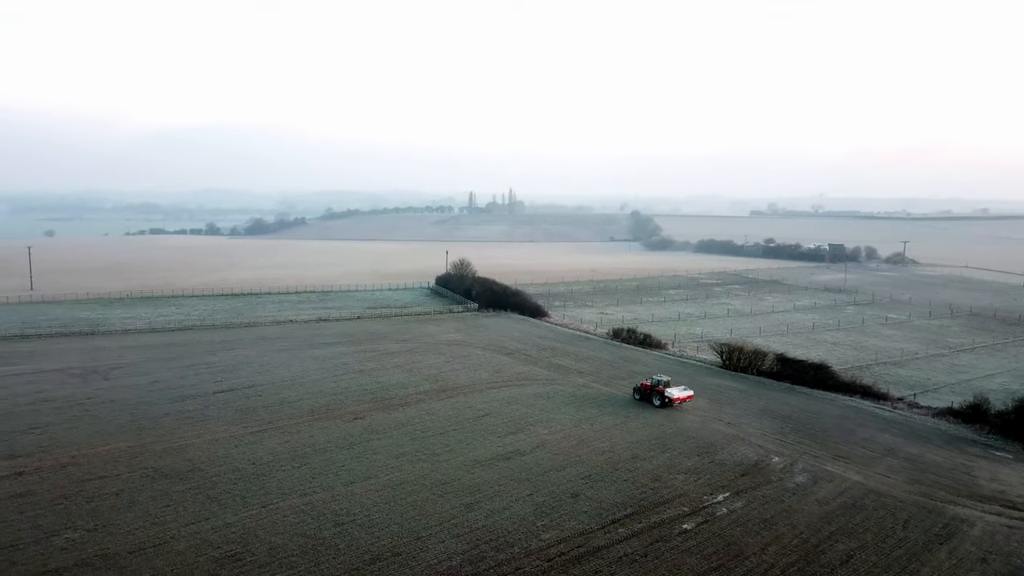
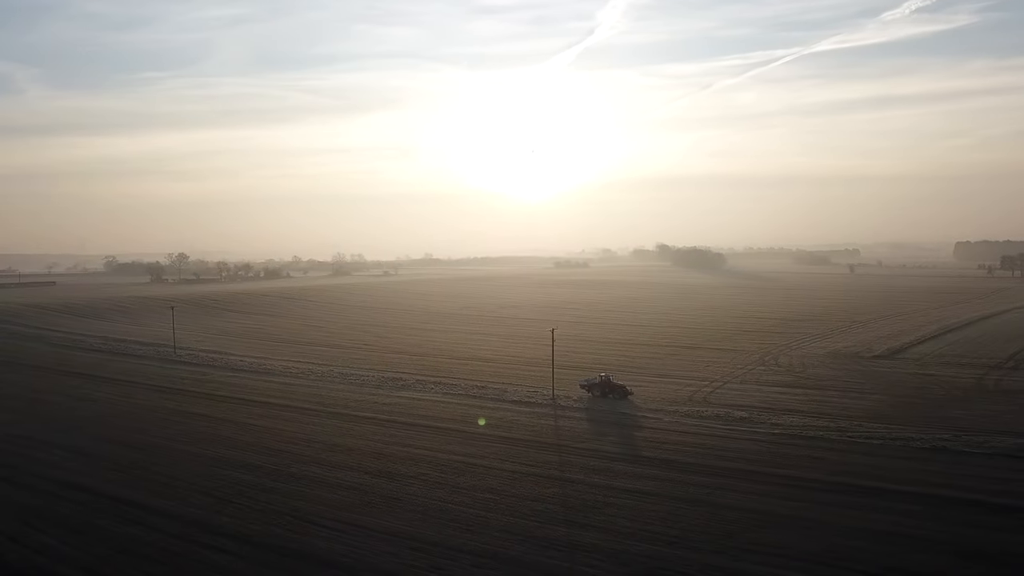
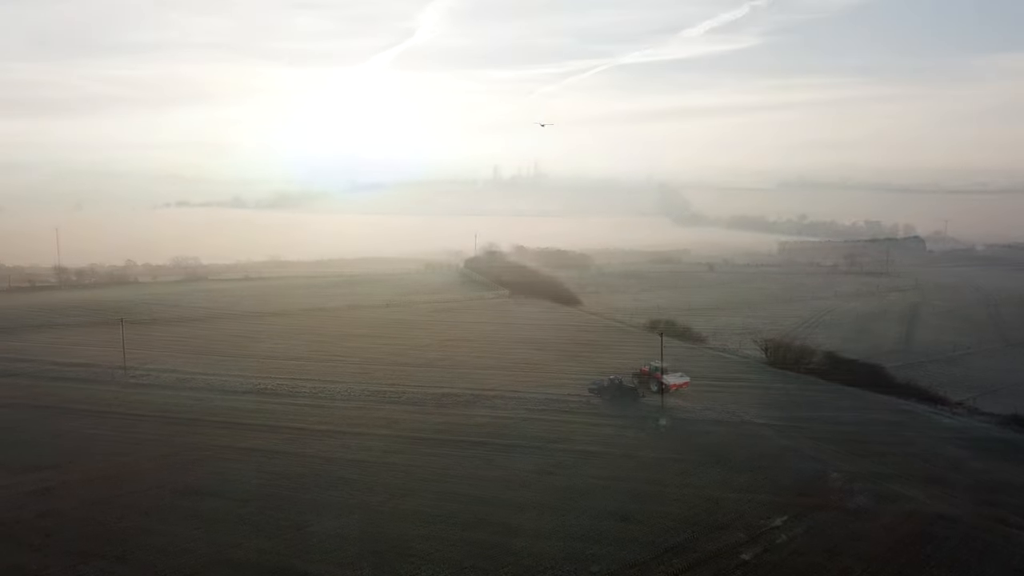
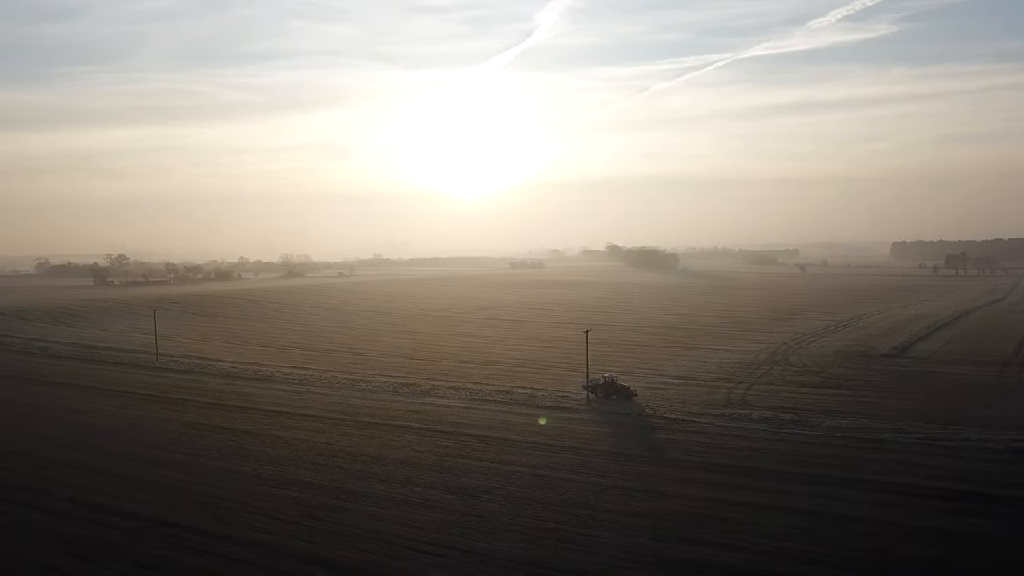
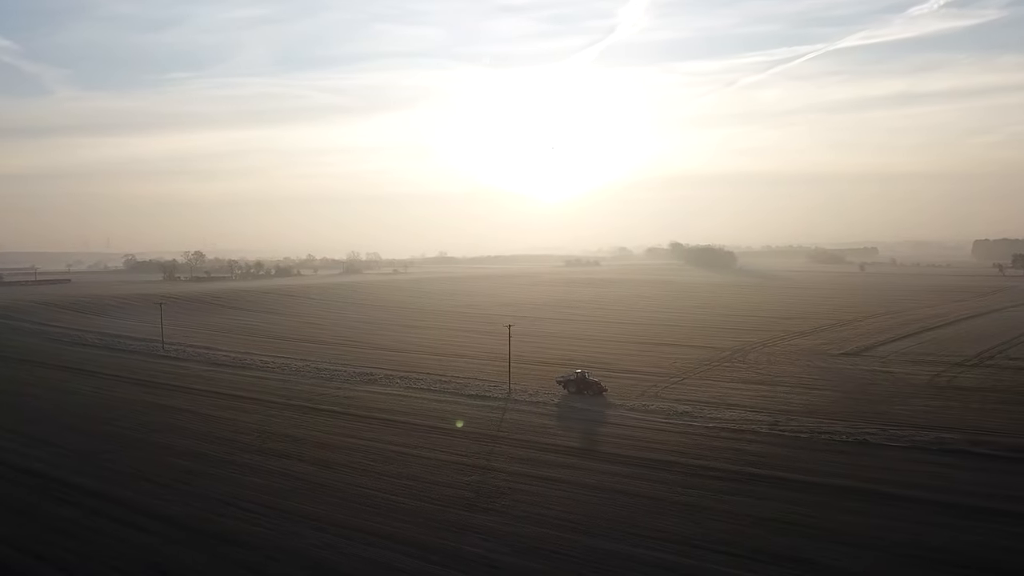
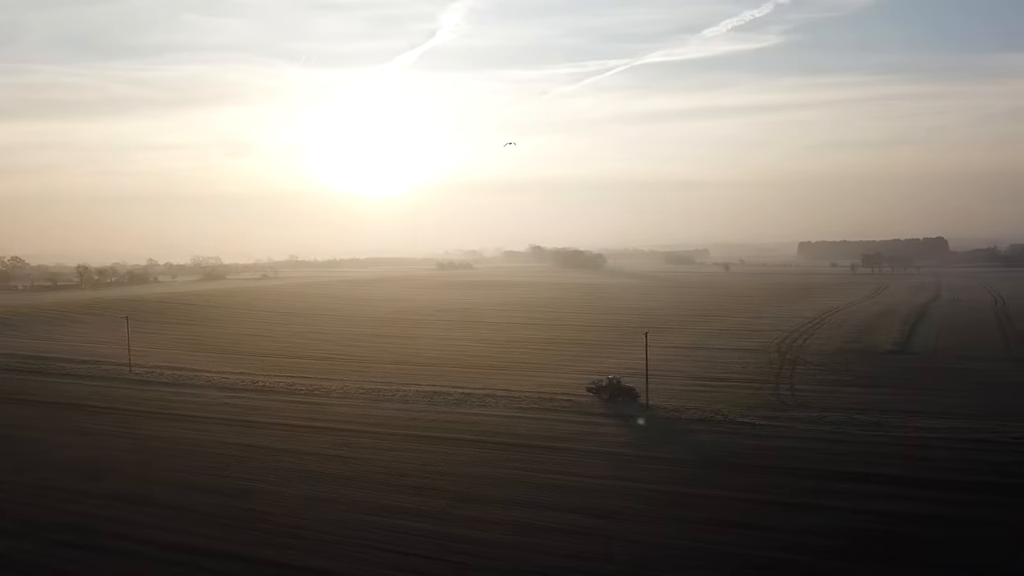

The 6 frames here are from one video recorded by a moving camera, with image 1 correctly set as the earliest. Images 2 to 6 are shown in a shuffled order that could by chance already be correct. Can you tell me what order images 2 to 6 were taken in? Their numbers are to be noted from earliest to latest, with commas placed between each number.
3, 6, 4, 2, 5
